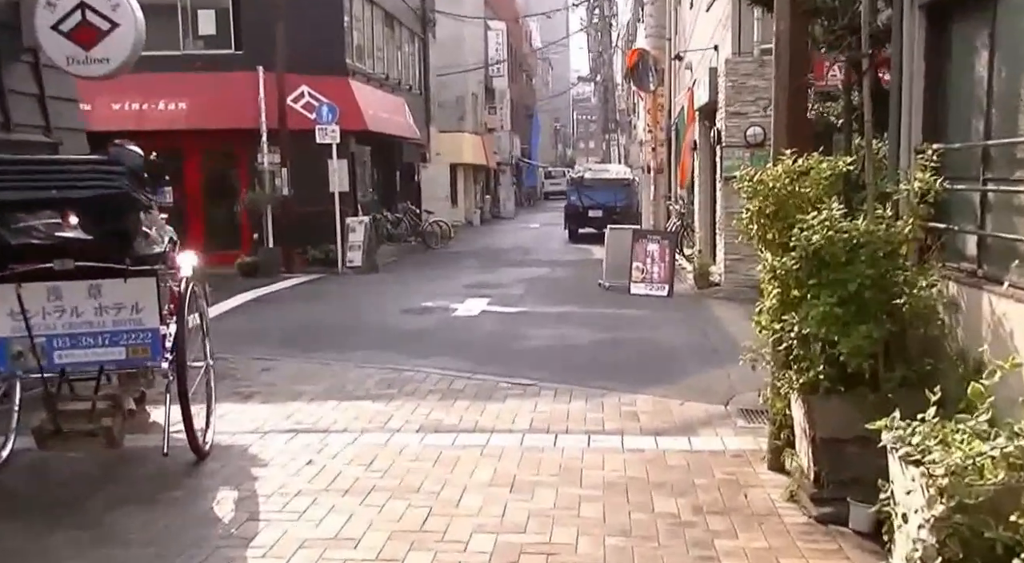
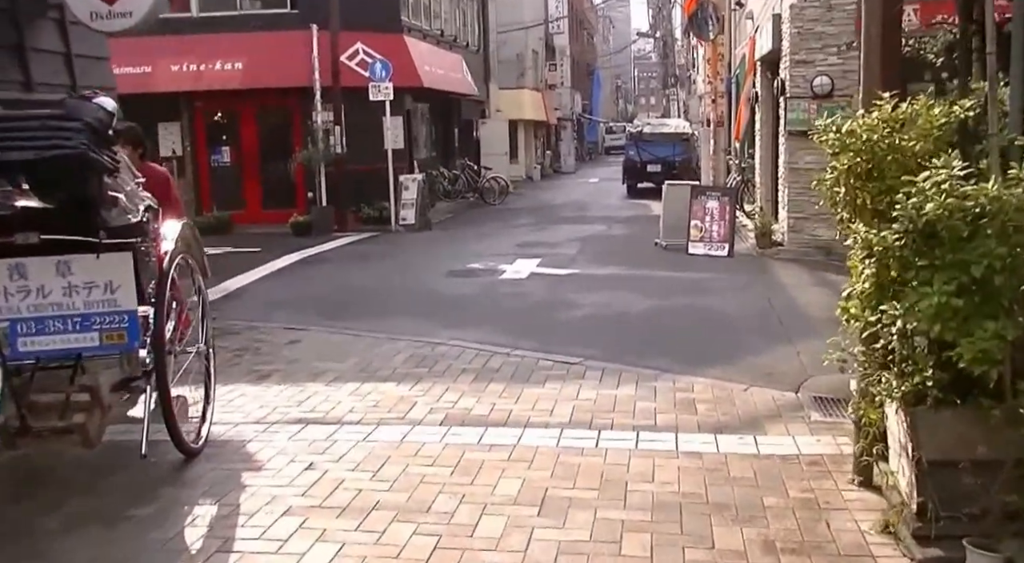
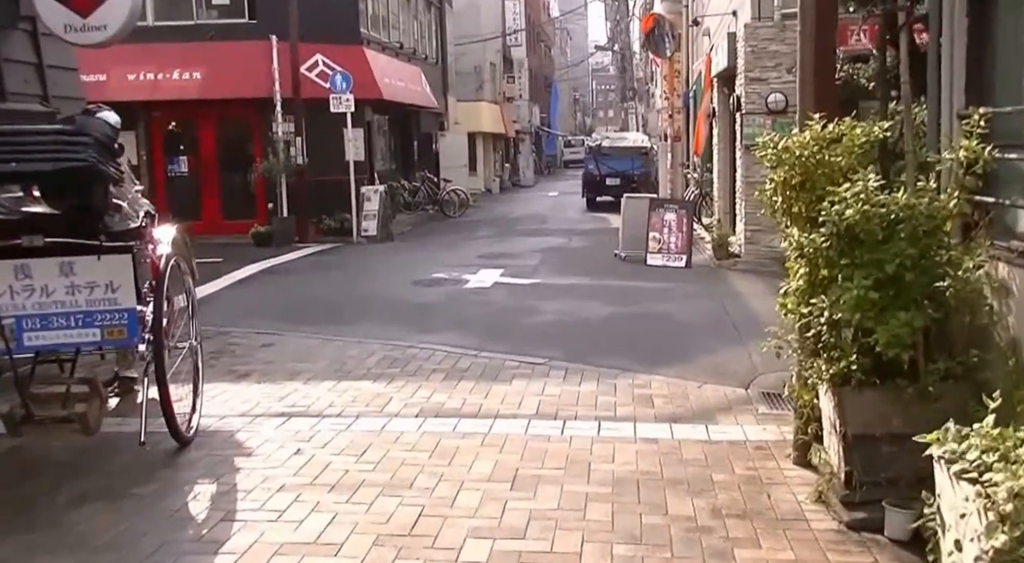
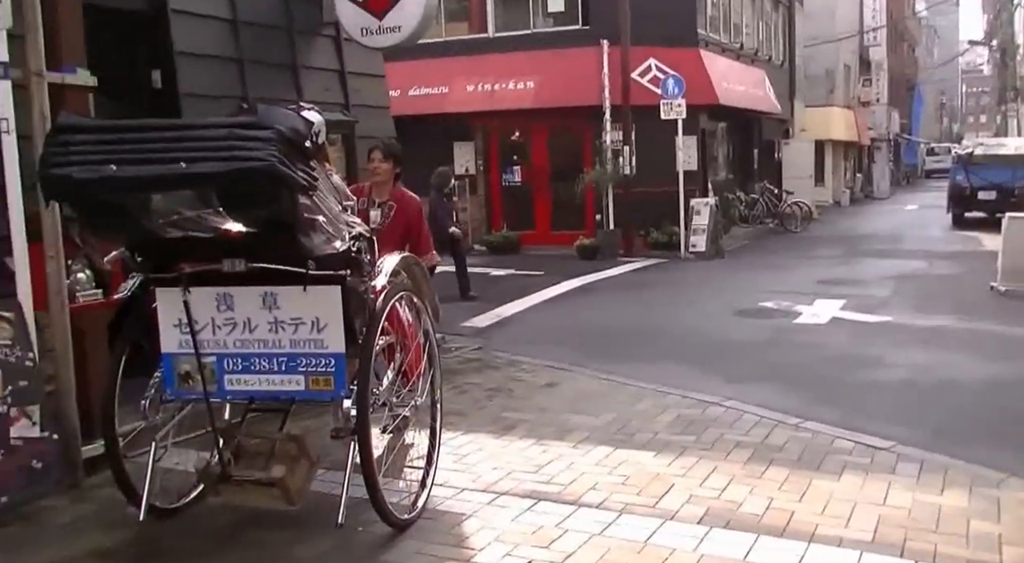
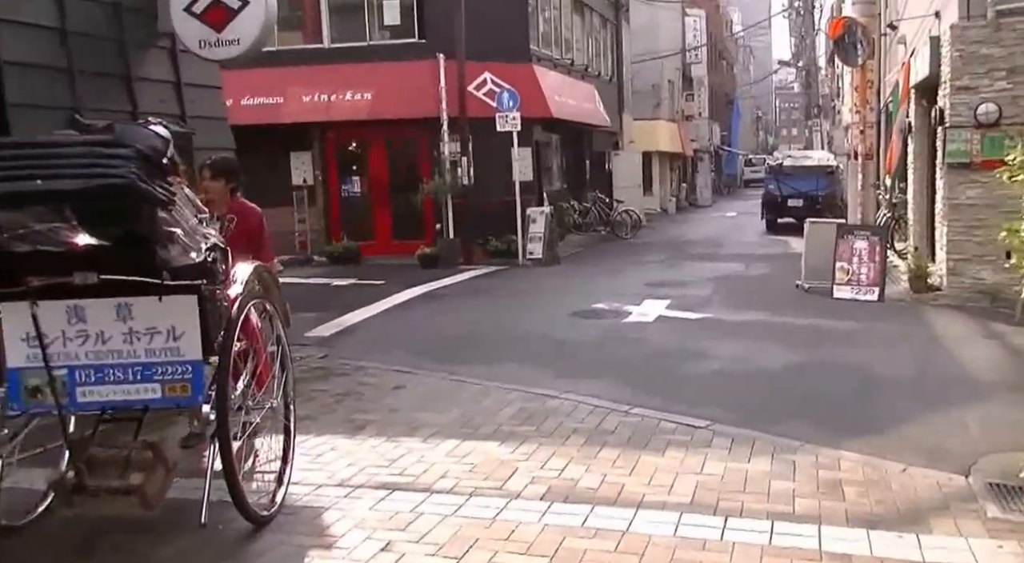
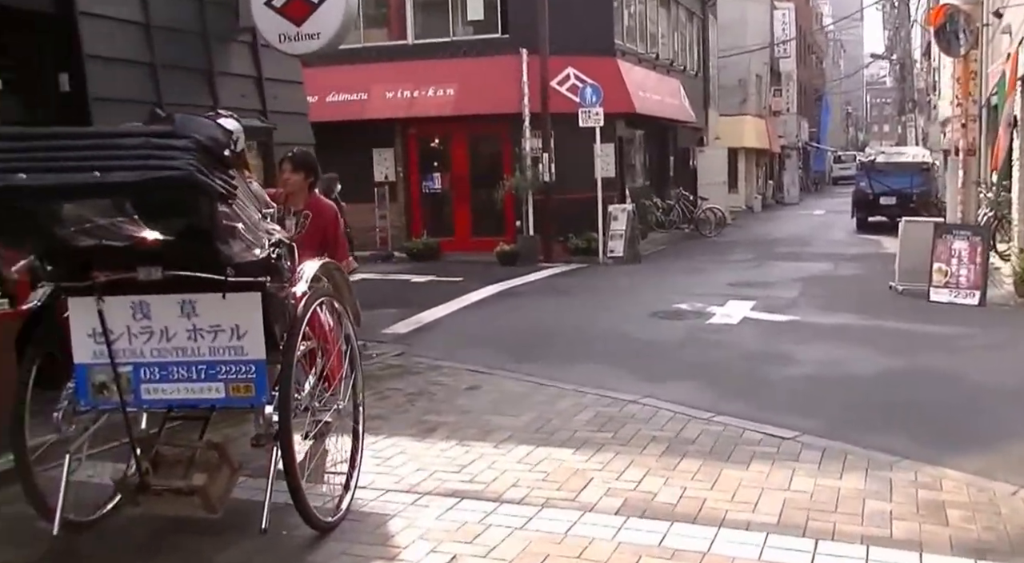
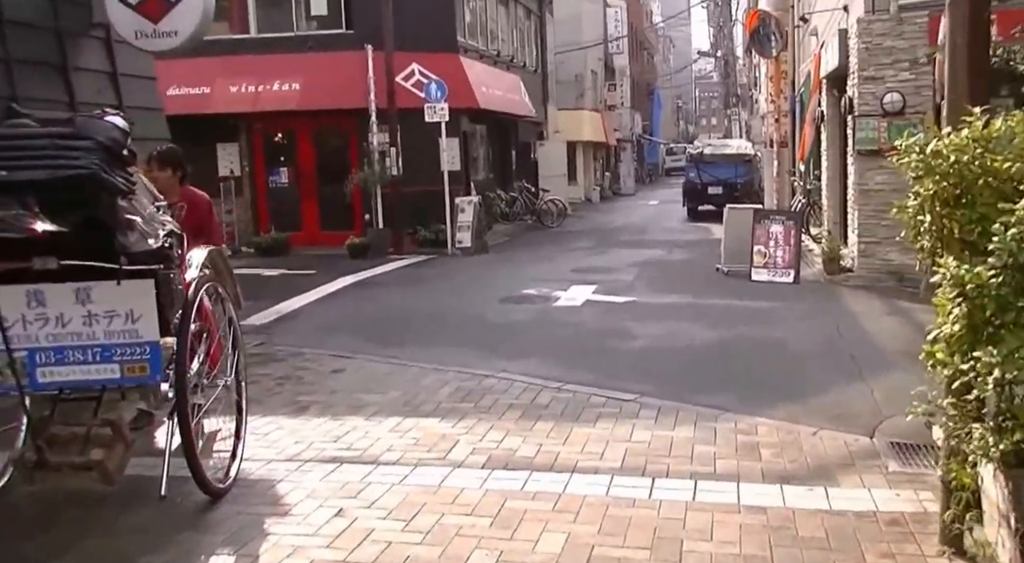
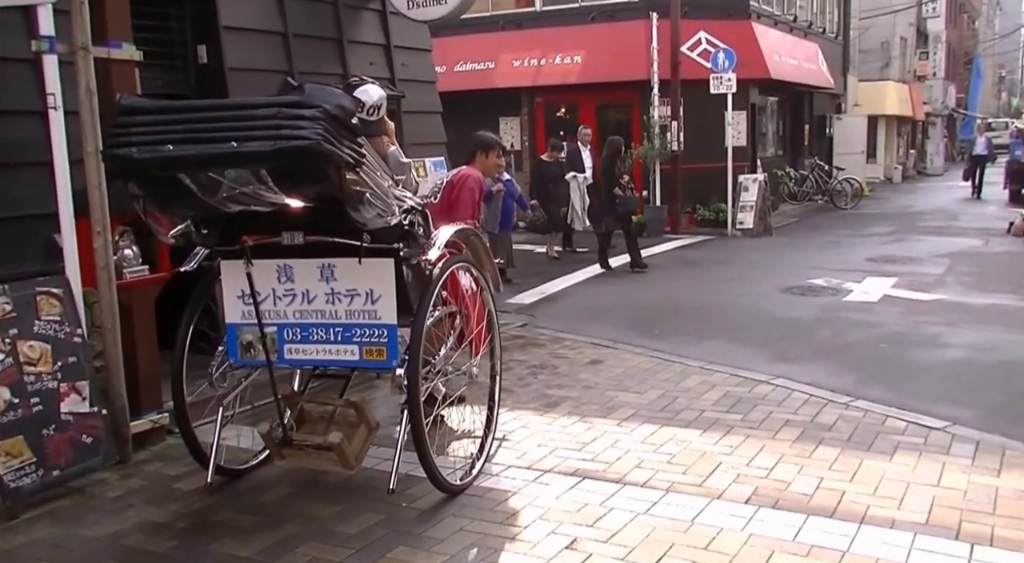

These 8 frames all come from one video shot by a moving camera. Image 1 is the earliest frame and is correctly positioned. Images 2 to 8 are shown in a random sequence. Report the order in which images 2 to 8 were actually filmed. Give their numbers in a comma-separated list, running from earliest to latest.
3, 2, 7, 5, 6, 4, 8
